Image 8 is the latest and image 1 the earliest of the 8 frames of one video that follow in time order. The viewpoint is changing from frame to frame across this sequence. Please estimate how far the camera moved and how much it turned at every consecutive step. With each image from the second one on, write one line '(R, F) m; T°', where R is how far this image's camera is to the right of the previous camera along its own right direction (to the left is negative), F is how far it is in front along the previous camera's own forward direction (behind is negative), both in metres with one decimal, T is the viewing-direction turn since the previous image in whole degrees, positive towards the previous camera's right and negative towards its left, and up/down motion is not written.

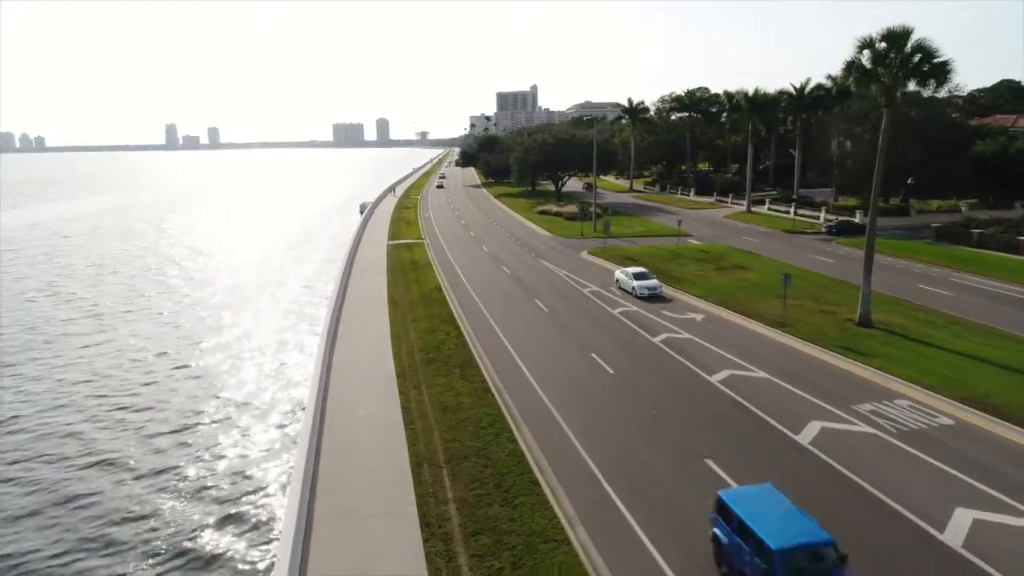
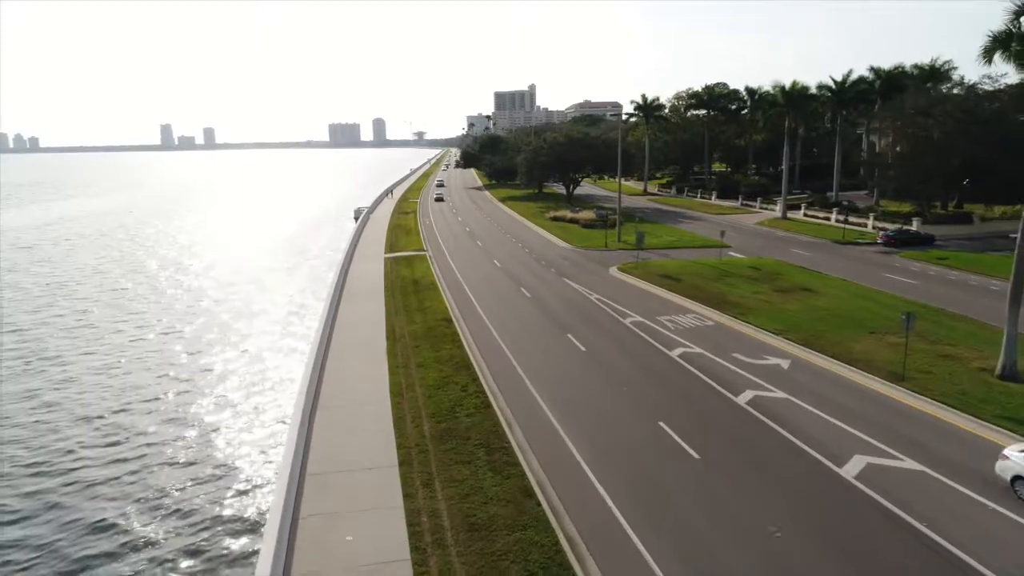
(-1.2, +6.8) m; 0°
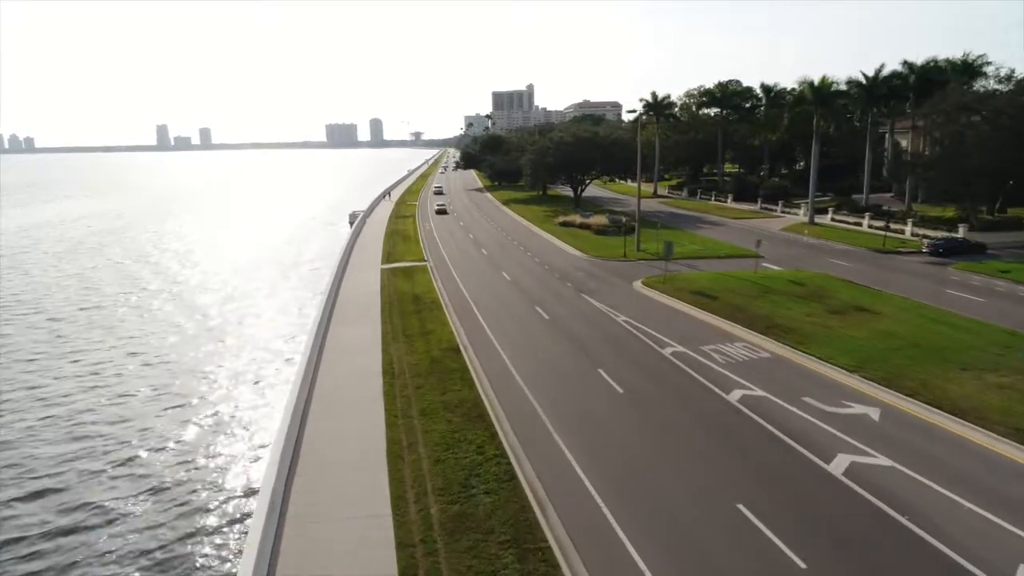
(-0.8, +4.6) m; 0°
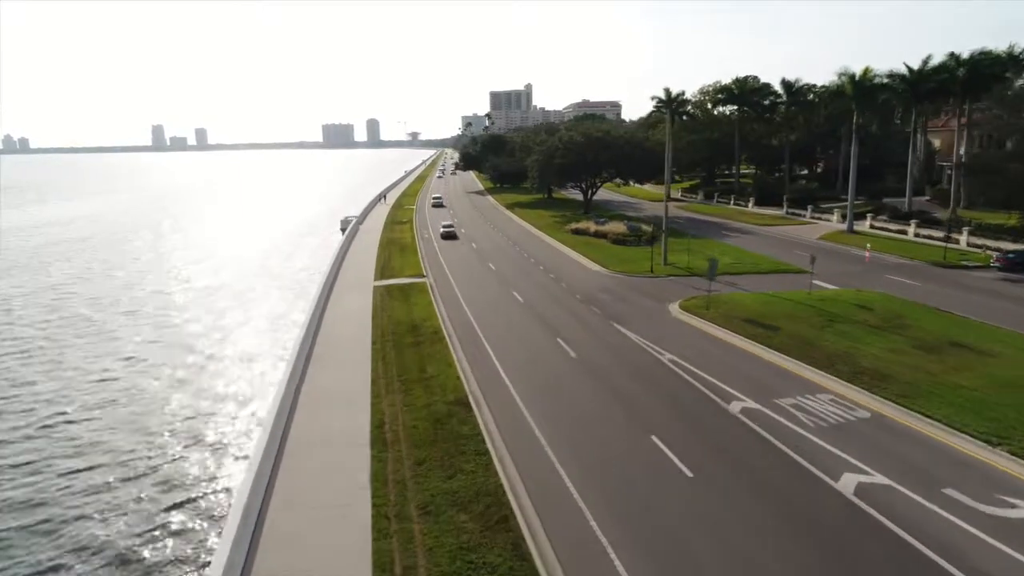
(-0.8, +5.7) m; 0°
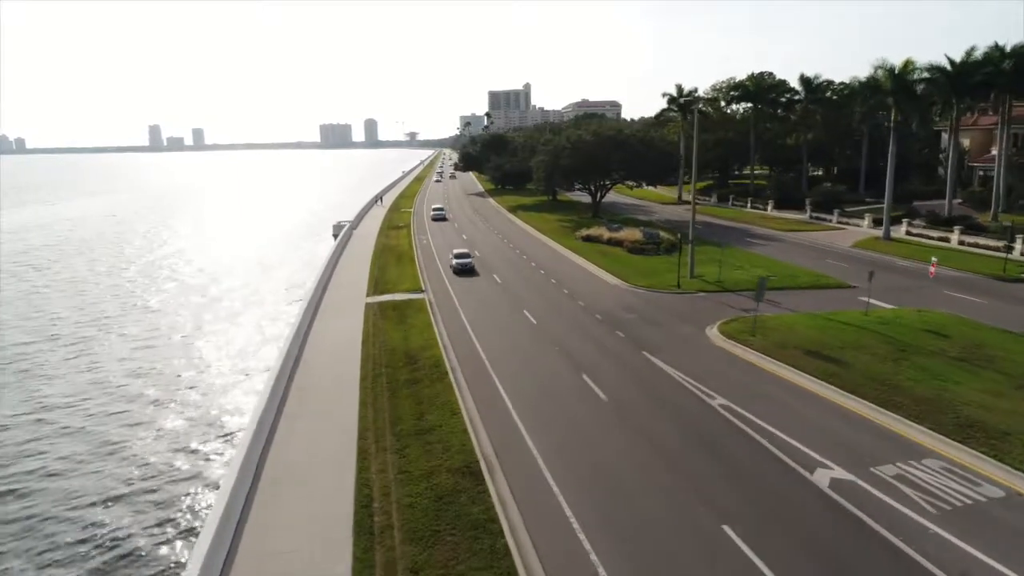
(-0.6, +4.5) m; 0°
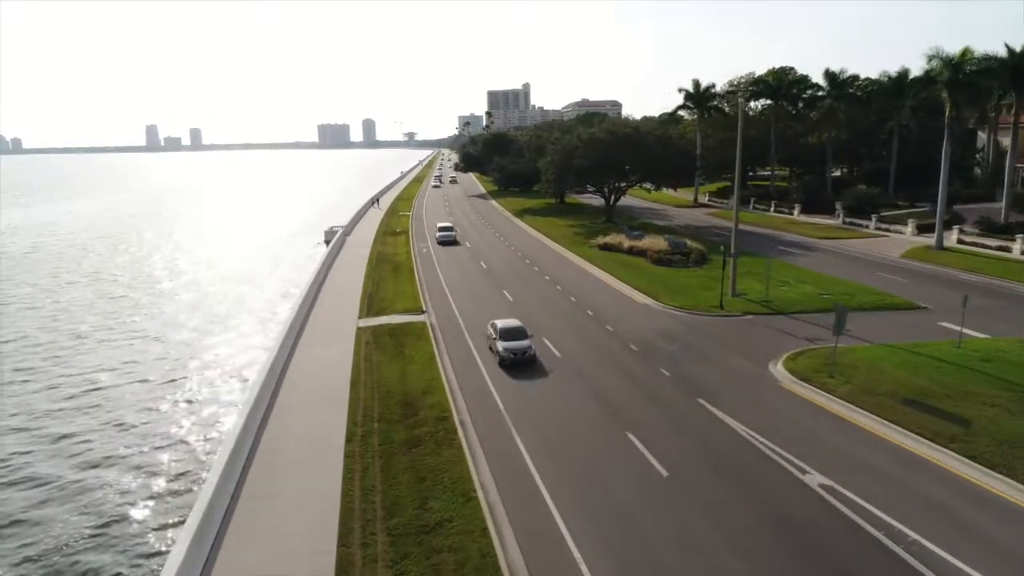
(-0.7, +5.1) m; 0°
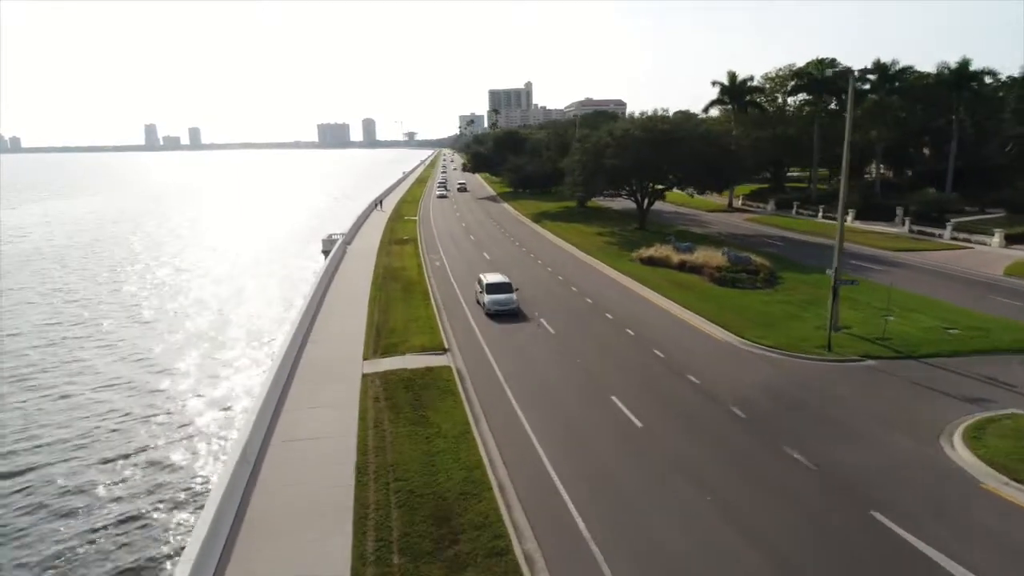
(-1.7, +6.8) m; 0°
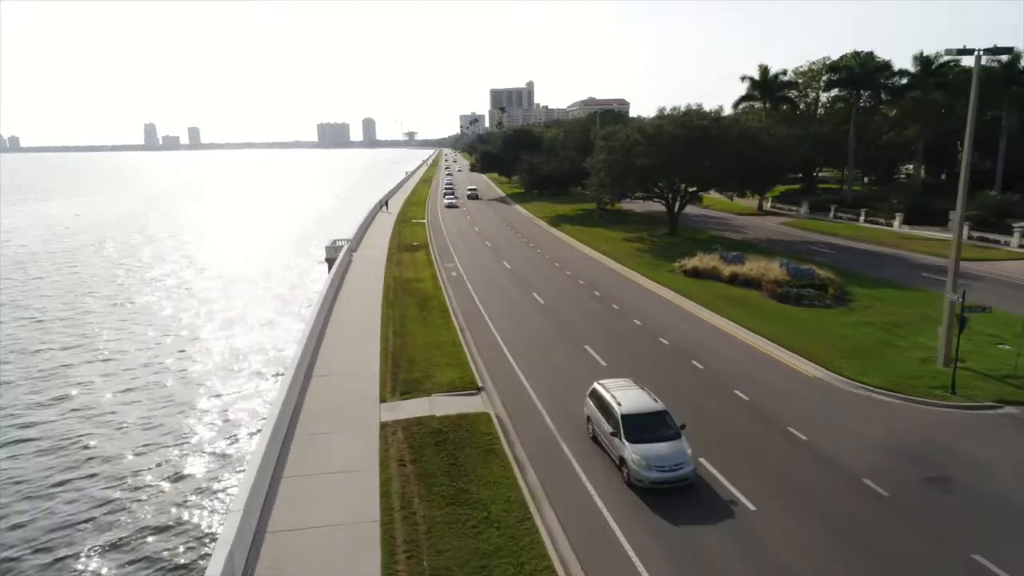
(-1.4, +4.5) m; 0°
